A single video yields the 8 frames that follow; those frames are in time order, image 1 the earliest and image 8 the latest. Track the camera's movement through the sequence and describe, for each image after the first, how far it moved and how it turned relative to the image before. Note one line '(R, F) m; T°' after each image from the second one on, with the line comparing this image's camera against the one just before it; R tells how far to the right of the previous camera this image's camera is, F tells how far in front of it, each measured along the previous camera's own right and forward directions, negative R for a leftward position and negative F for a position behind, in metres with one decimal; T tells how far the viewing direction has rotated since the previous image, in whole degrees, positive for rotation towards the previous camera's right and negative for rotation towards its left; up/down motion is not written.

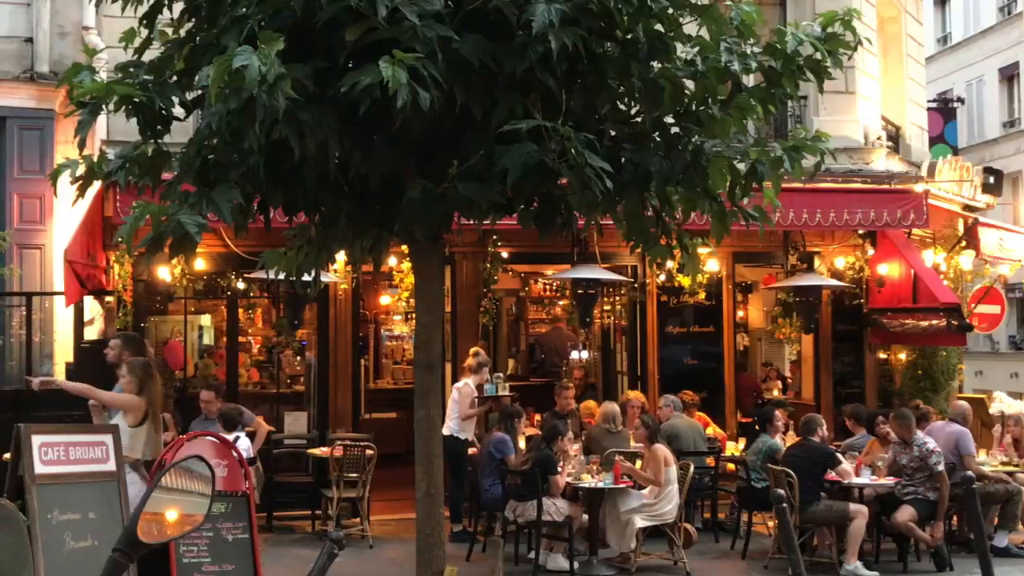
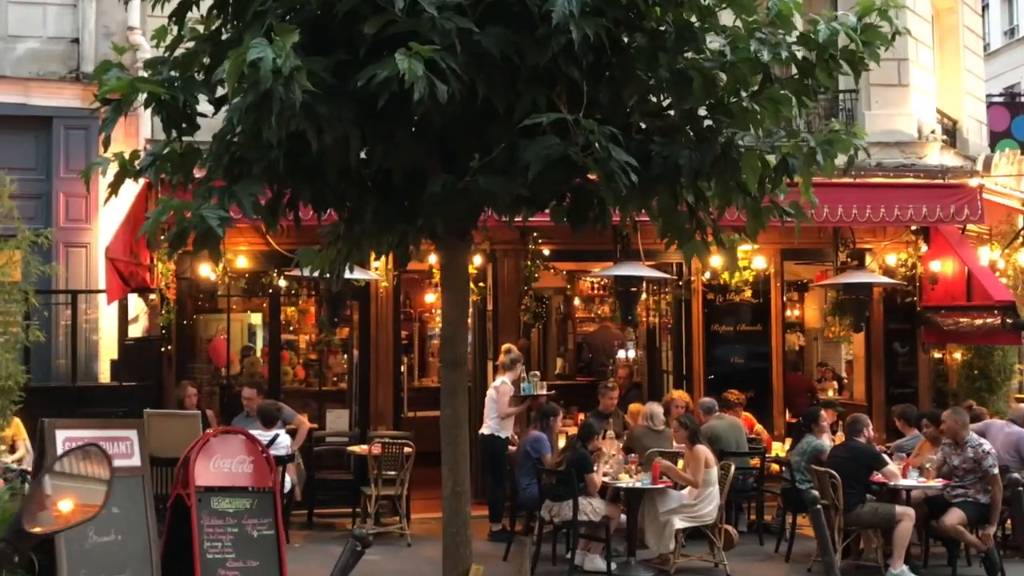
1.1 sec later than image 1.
(+0.2, +0.1) m; -3°
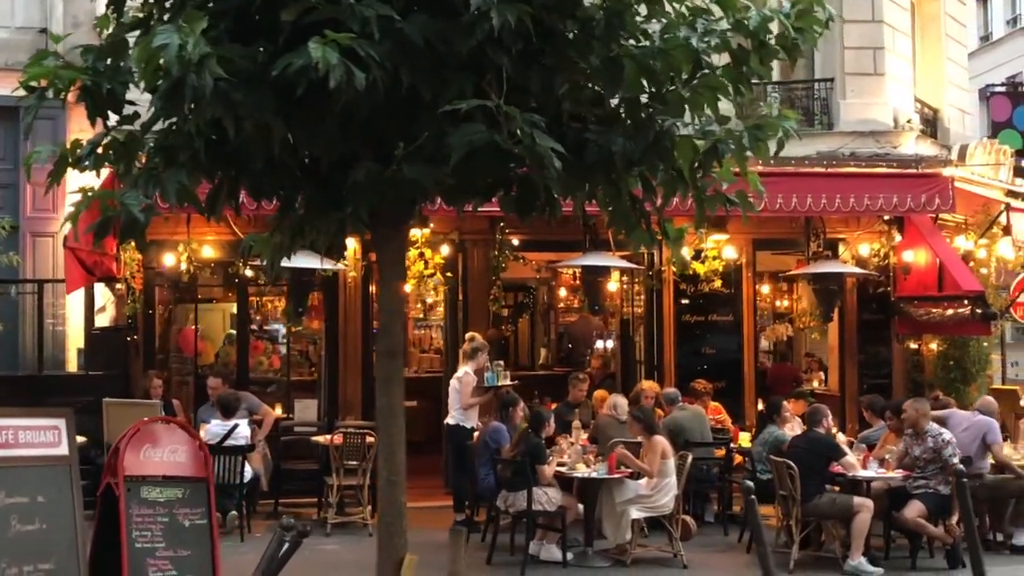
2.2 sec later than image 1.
(+0.5, 0.0) m; -1°
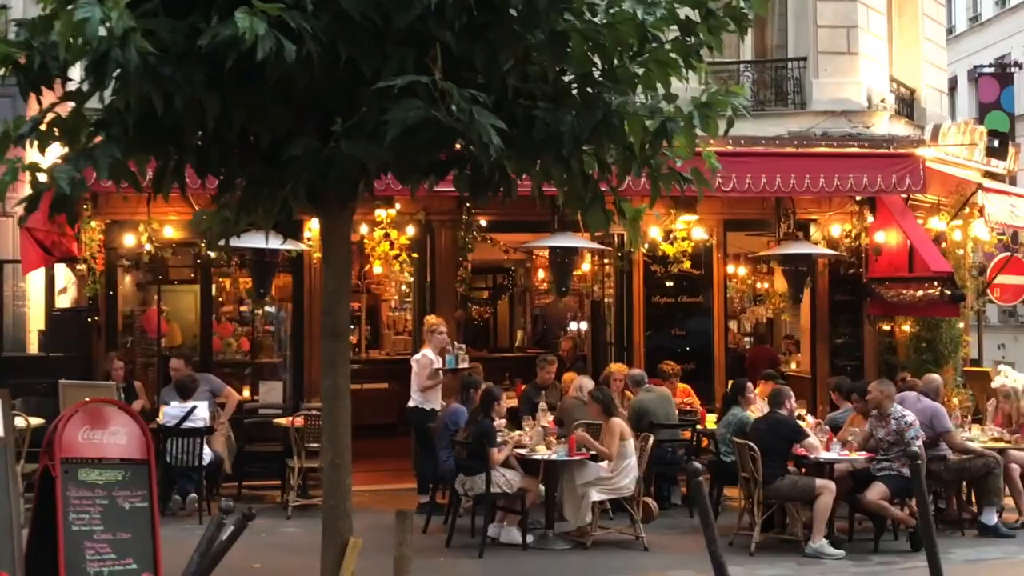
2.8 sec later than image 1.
(+0.3, +0.1) m; 0°
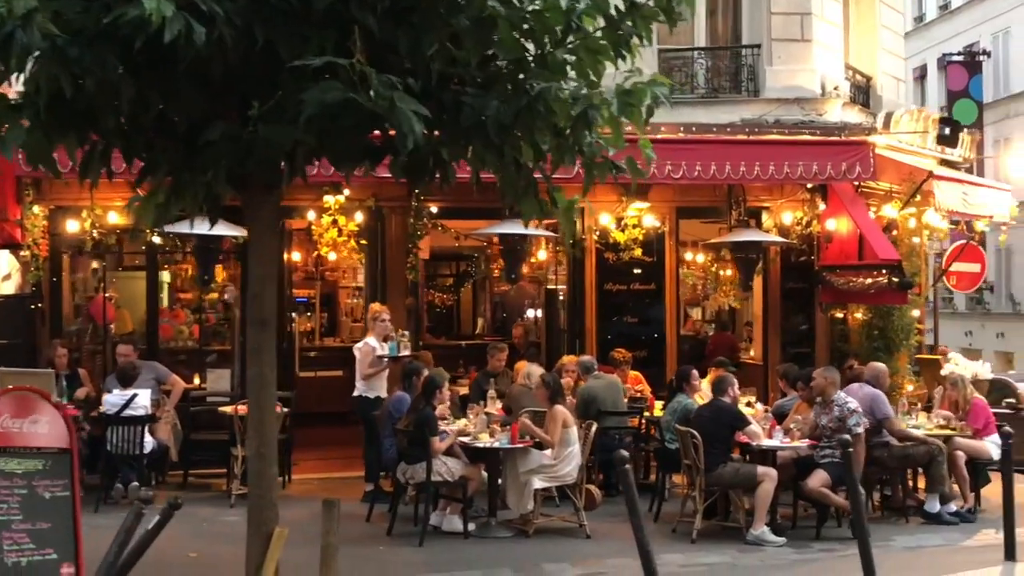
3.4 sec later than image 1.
(+0.3, 0.0) m; +1°
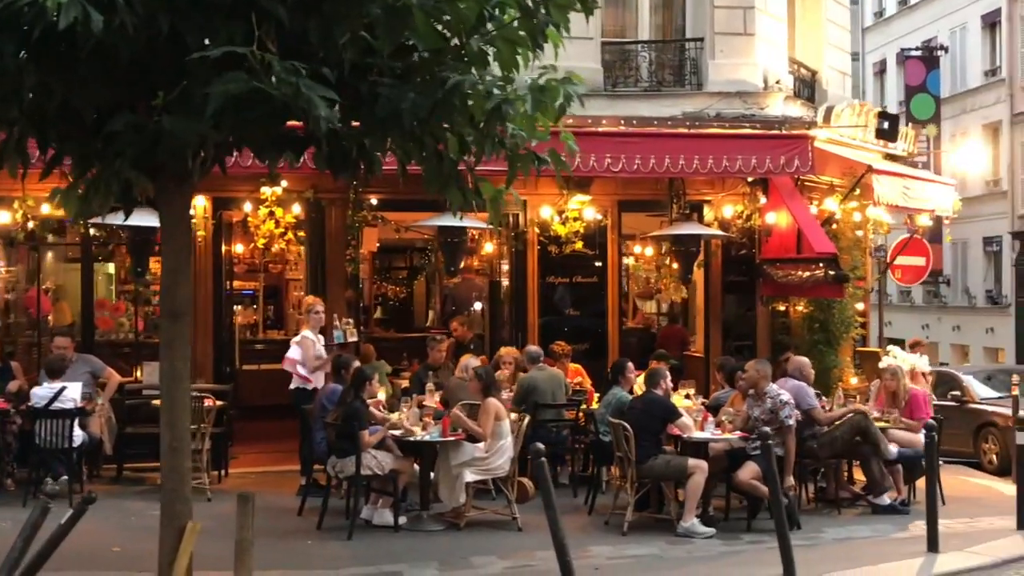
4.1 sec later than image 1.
(+0.3, 0.0) m; +1°
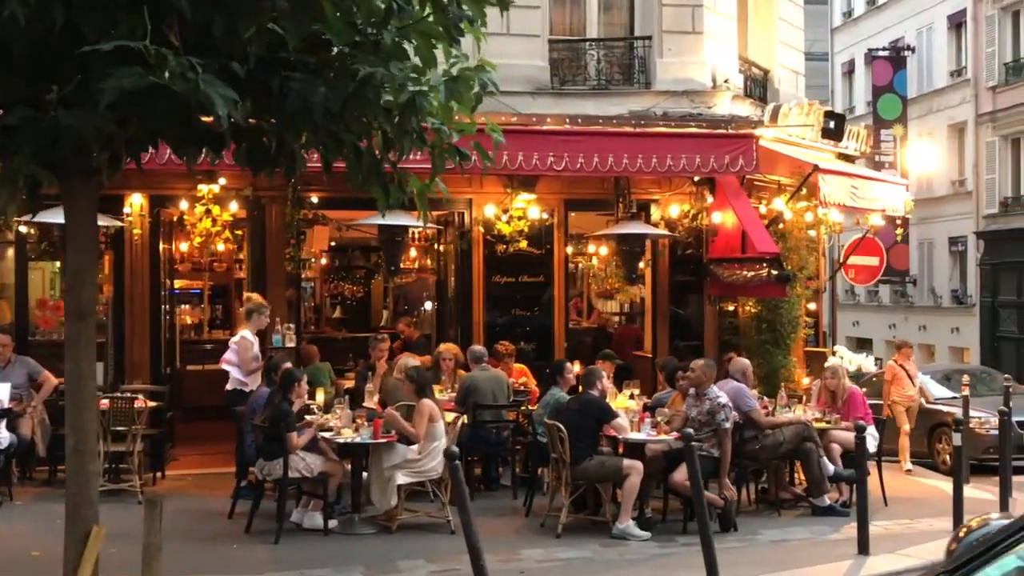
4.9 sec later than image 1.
(+0.4, +0.1) m; +1°
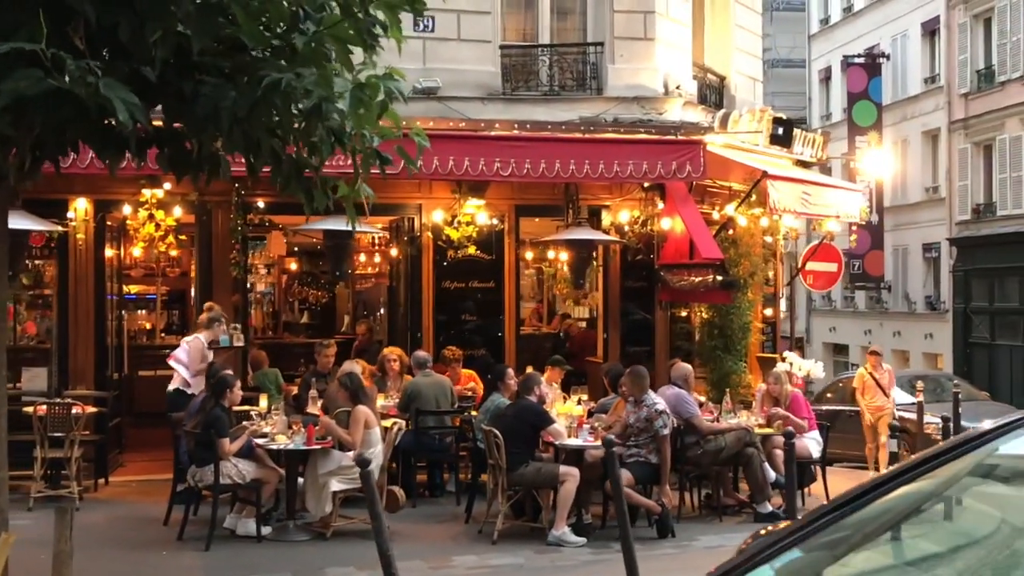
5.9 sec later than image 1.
(+0.4, 0.0) m; 0°
